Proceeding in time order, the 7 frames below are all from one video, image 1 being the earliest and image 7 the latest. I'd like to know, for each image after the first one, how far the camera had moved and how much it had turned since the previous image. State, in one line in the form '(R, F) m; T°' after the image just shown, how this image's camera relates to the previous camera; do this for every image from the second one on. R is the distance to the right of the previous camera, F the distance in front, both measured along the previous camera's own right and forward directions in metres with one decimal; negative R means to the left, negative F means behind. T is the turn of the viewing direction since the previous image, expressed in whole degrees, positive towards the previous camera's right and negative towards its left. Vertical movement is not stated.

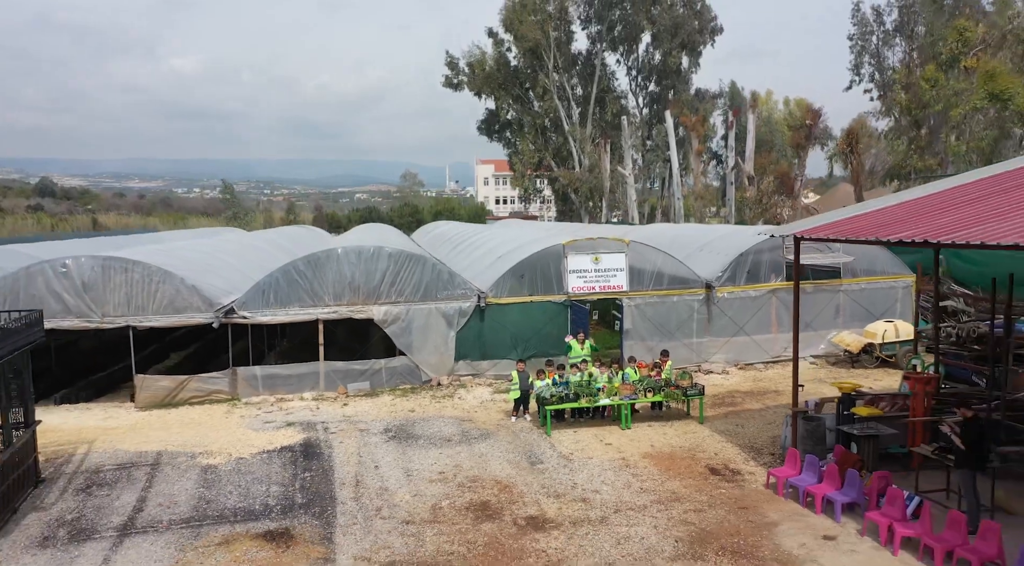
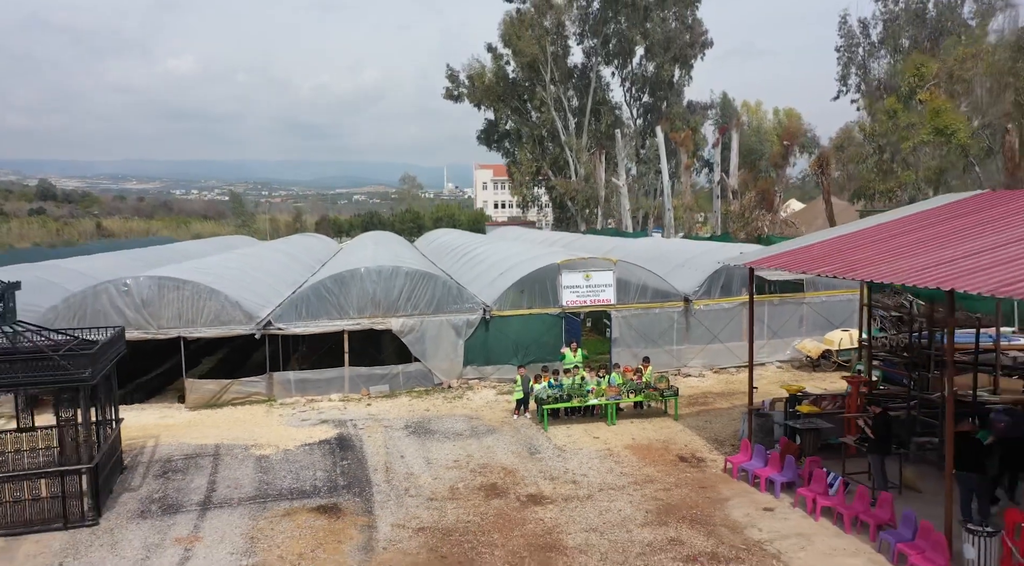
(-0.1, -1.7) m; 0°
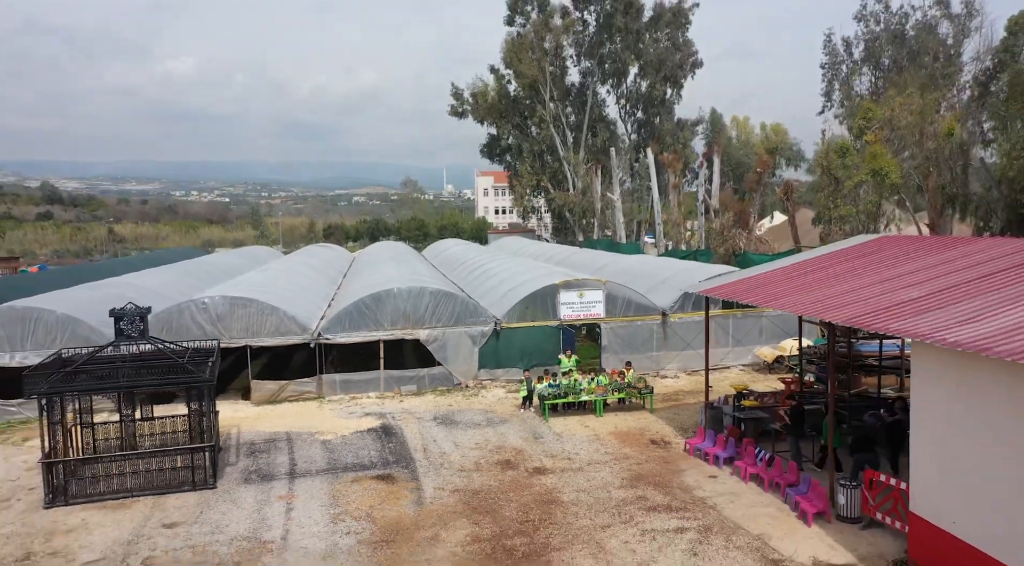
(-0.2, -2.8) m; 0°
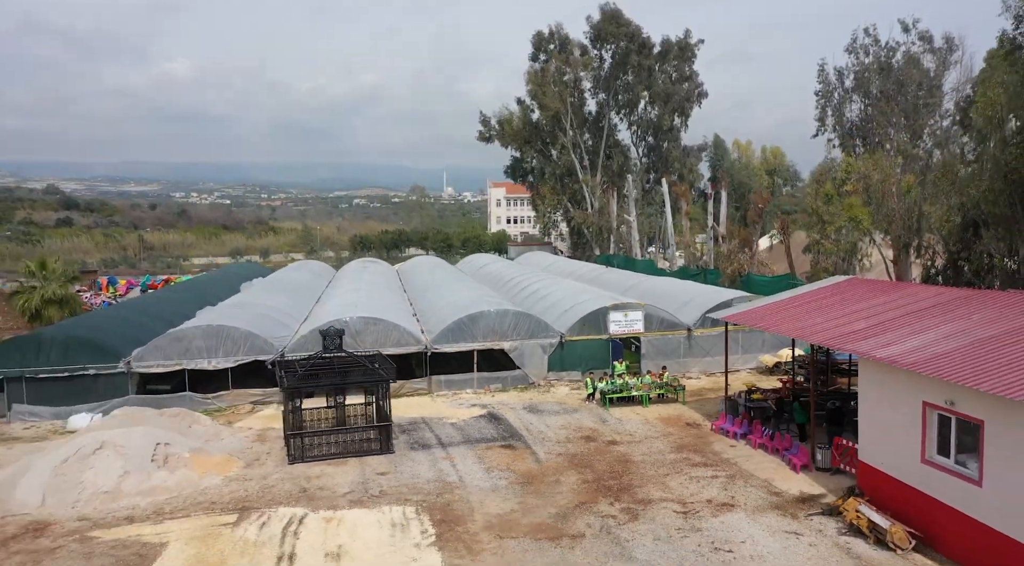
(-1.7, -5.0) m; 0°
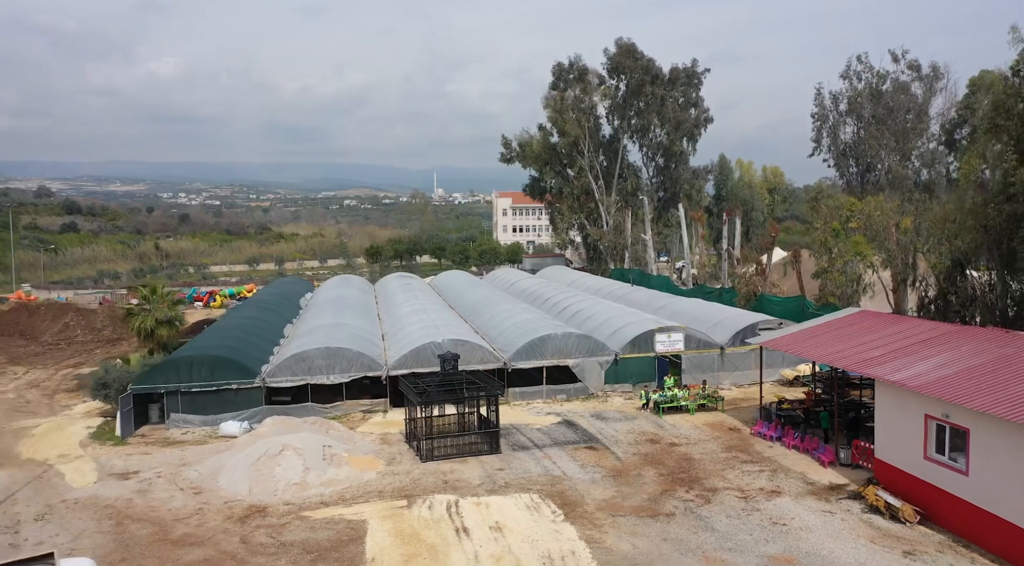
(-2.4, -3.9) m; +1°
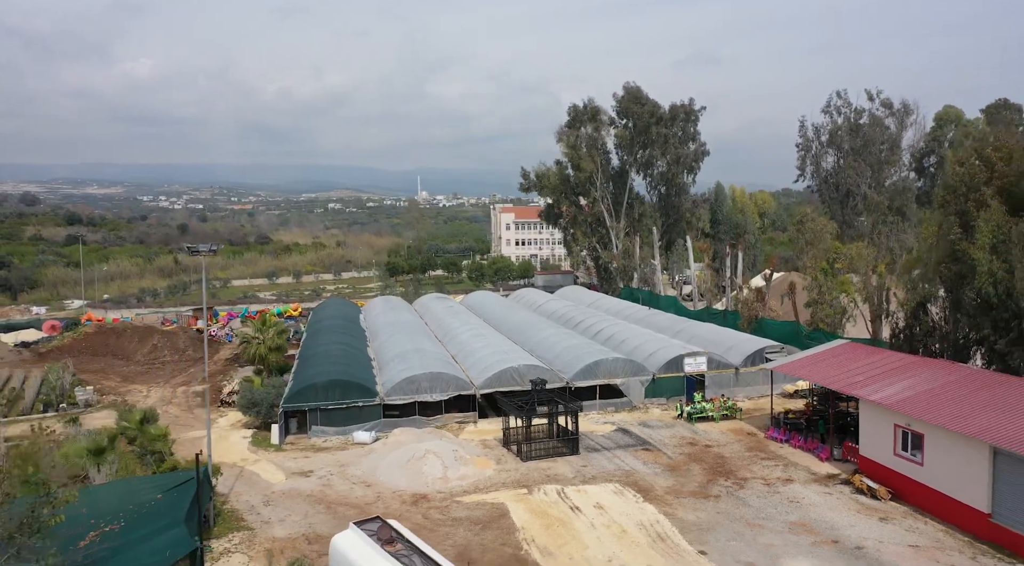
(-3.1, -6.3) m; +1°
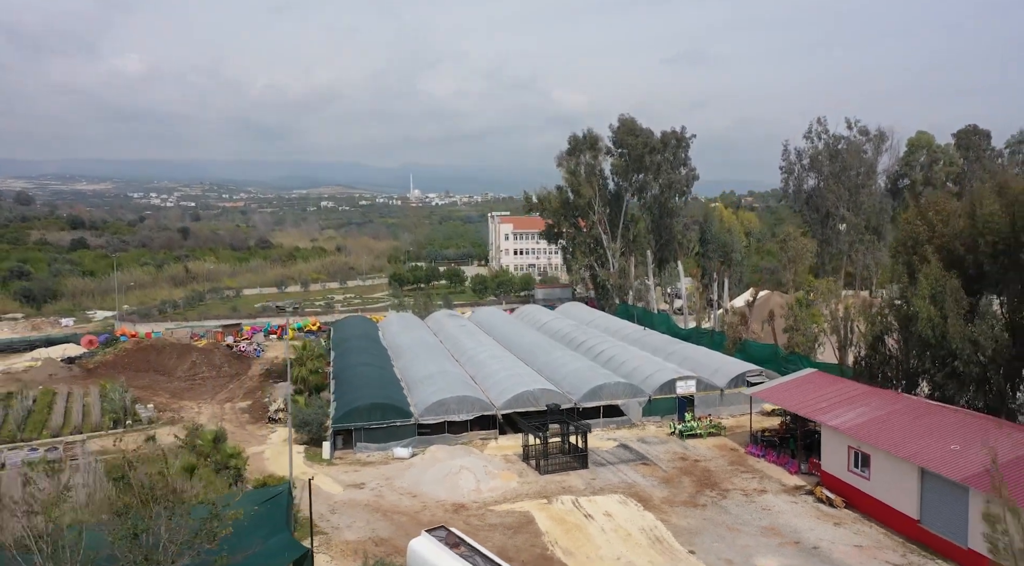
(-1.1, -4.7) m; +1°
